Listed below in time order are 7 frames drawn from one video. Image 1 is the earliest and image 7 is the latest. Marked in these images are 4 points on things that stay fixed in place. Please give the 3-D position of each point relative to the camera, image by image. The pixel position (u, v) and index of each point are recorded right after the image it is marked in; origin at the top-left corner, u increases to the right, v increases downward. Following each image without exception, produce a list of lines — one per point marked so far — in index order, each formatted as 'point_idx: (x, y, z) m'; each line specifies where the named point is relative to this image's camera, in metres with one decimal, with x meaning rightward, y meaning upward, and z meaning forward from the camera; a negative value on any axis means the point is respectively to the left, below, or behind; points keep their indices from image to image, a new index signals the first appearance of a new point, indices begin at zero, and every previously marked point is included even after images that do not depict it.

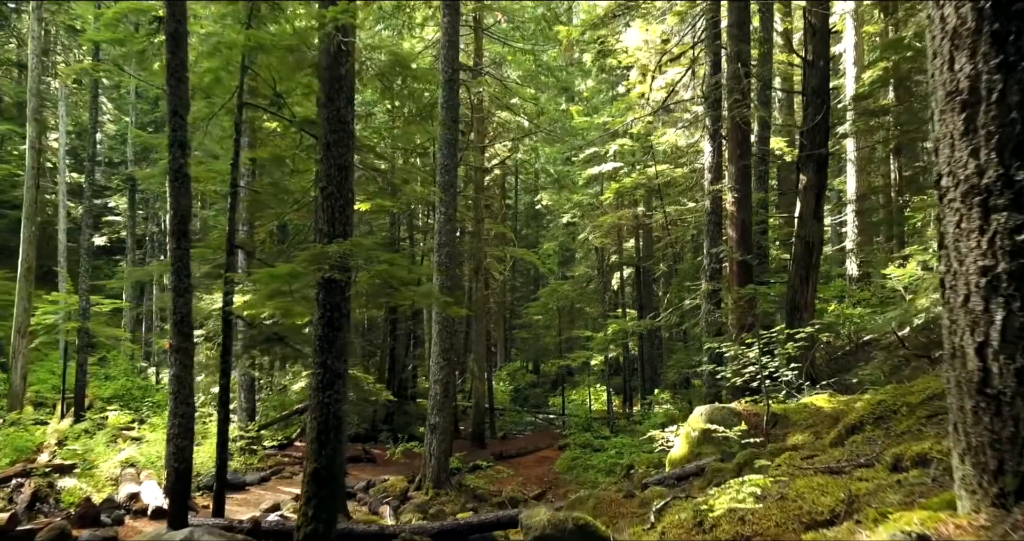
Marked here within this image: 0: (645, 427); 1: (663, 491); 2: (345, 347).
0: (+2.9, -3.4, +15.7) m
1: (+1.3, -2.0, +6.3) m
2: (-1.5, -0.7, +6.2) m
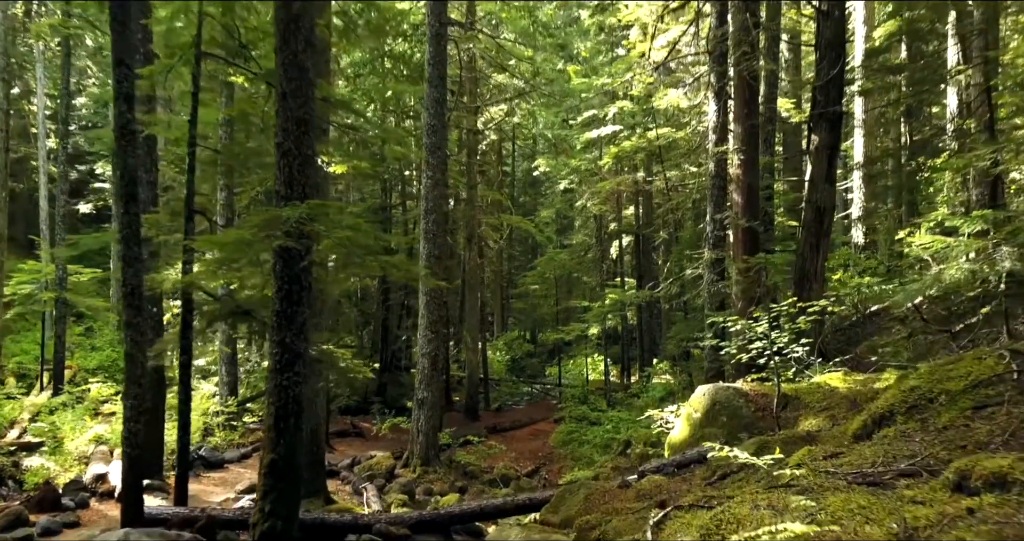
0: (+2.8, -2.7, +15.1) m
1: (+1.2, -1.7, +5.7) m
2: (-1.6, -0.4, +5.5) m
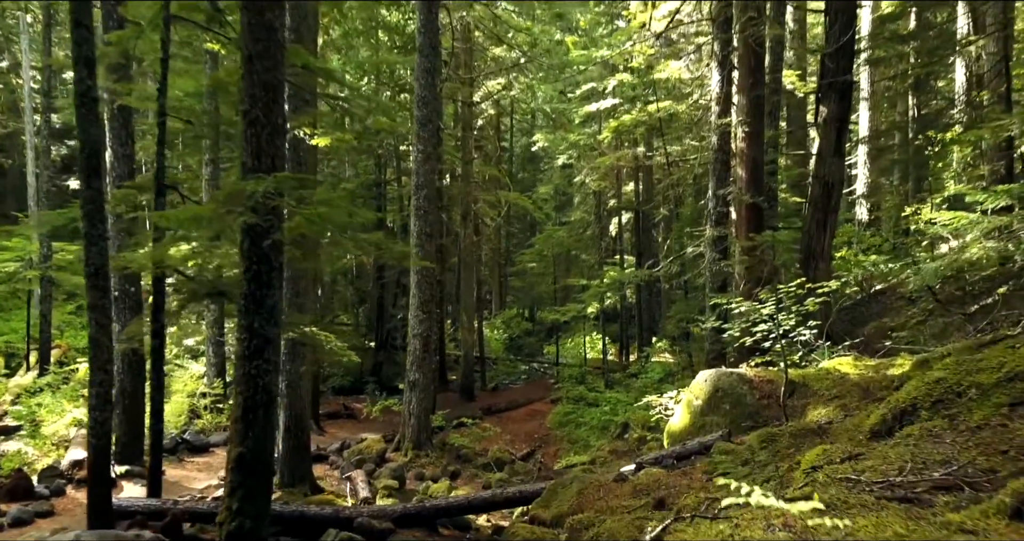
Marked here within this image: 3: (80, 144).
0: (+2.7, -2.3, +14.8) m
1: (+1.1, -1.6, +5.3) m
2: (-1.7, -0.3, +5.1) m
3: (-3.7, +1.1, +6.1) m
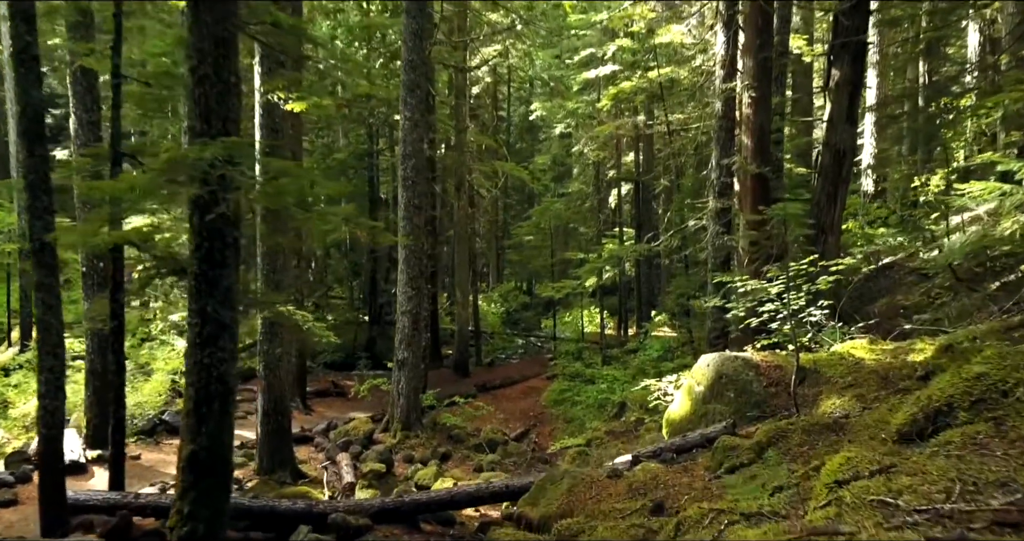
0: (+2.6, -1.7, +14.3) m
1: (+1.0, -1.4, +4.8) m
2: (-1.8, -0.1, +4.6) m
3: (-3.8, +1.3, +5.5) m
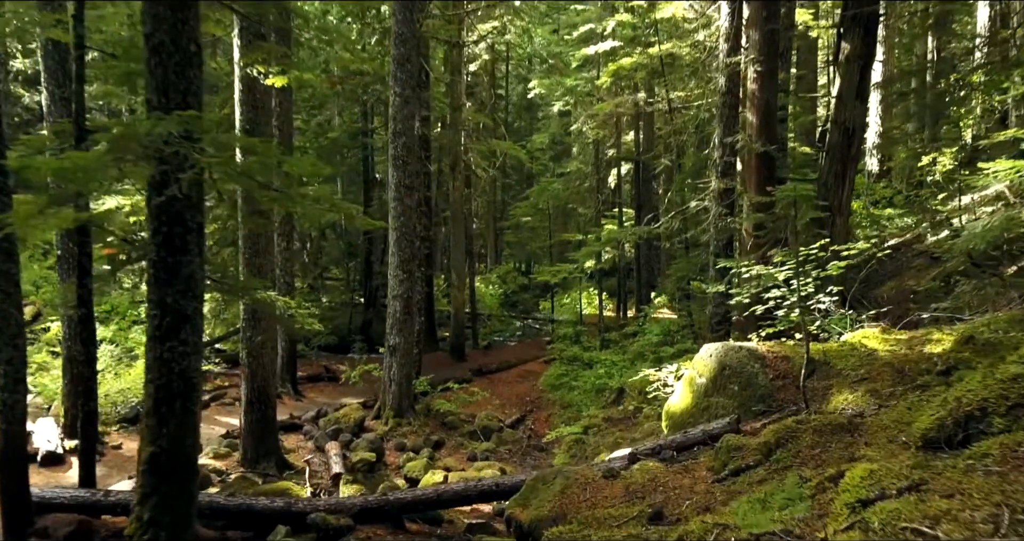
0: (+2.5, -1.4, +14.0) m
1: (+0.9, -1.3, +4.5) m
2: (-1.9, 0.0, +4.2) m
3: (-3.9, +1.4, +5.1) m
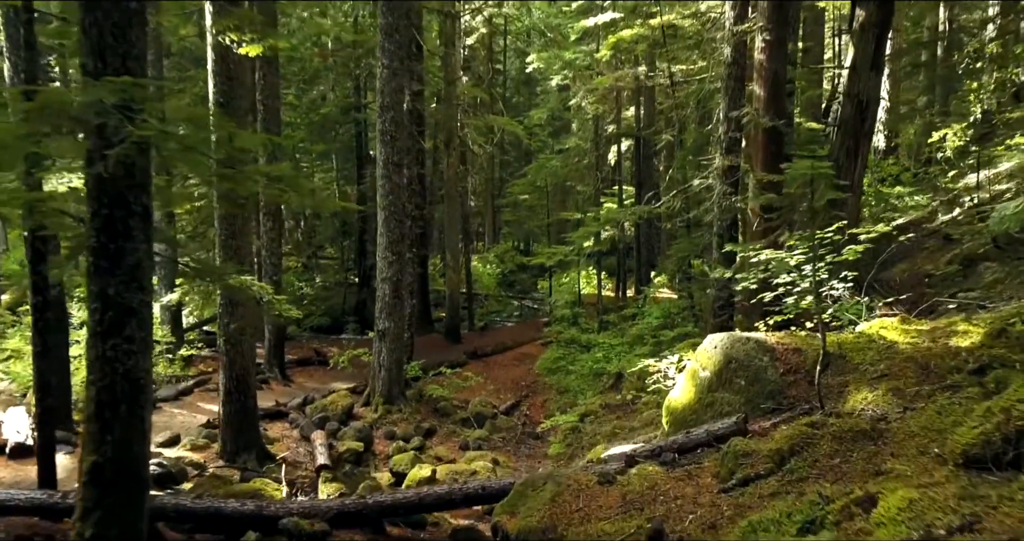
0: (+2.4, -1.0, +13.6) m
1: (+0.8, -1.2, +4.1) m
2: (-2.0, 0.0, +3.8) m
3: (-4.0, +1.5, +4.6) m
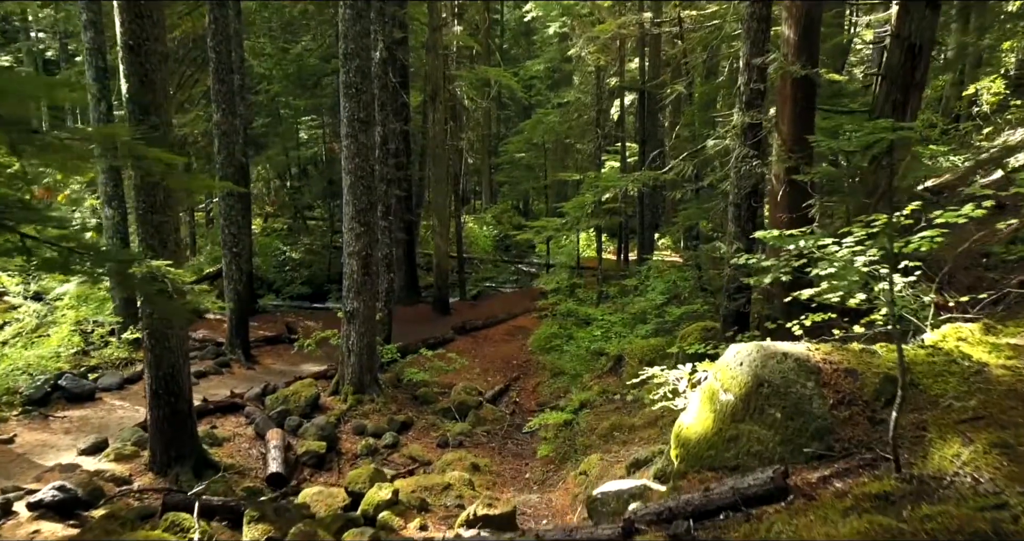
0: (+2.2, -0.5, +12.4) m
1: (+0.6, -1.3, +2.9) m
2: (-2.2, 0.0, +2.5) m
3: (-4.2, +1.5, +3.3) m
